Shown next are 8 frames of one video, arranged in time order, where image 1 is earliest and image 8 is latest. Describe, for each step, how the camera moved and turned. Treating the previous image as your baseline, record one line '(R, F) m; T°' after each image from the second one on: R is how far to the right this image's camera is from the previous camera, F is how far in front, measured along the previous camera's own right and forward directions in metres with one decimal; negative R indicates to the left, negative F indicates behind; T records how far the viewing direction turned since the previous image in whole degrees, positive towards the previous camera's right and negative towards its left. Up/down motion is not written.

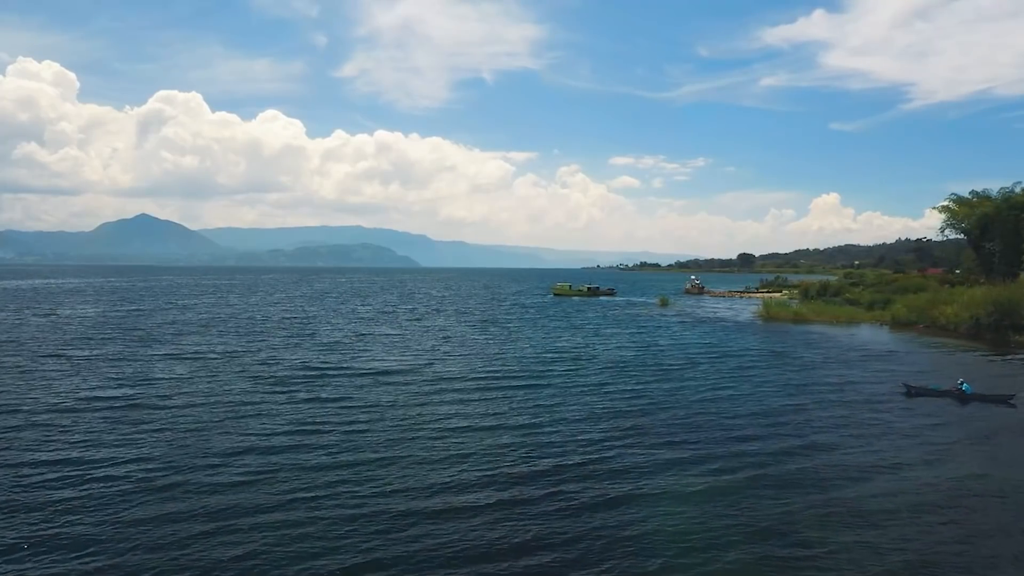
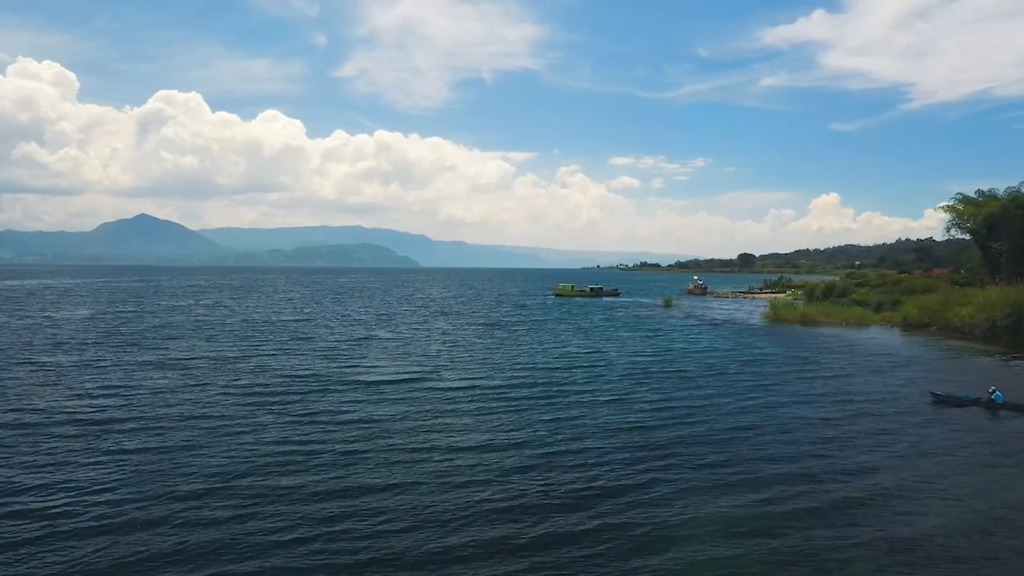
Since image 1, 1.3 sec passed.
(-0.5, +2.4) m; 0°
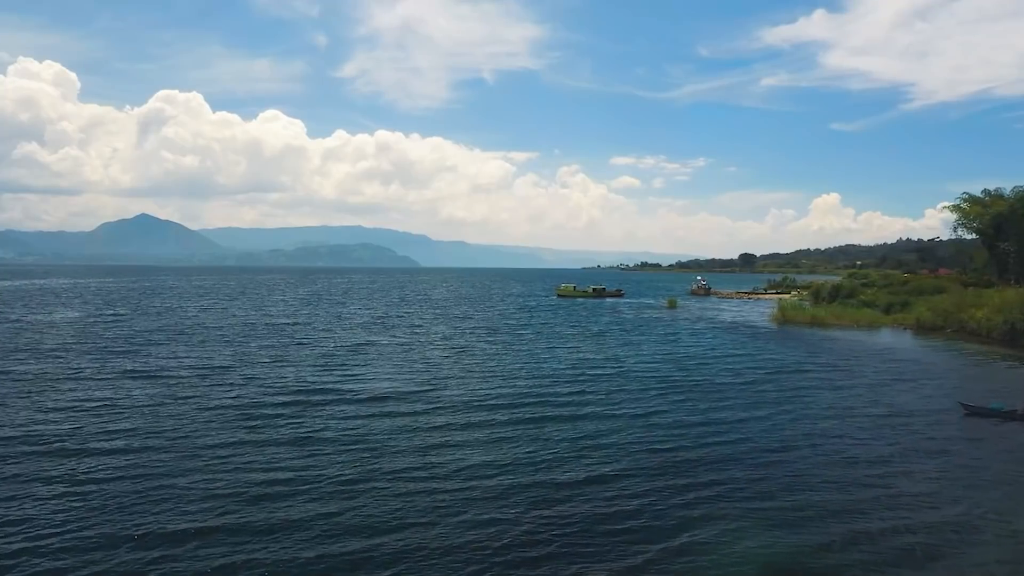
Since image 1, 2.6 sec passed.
(-0.4, +2.5) m; 0°
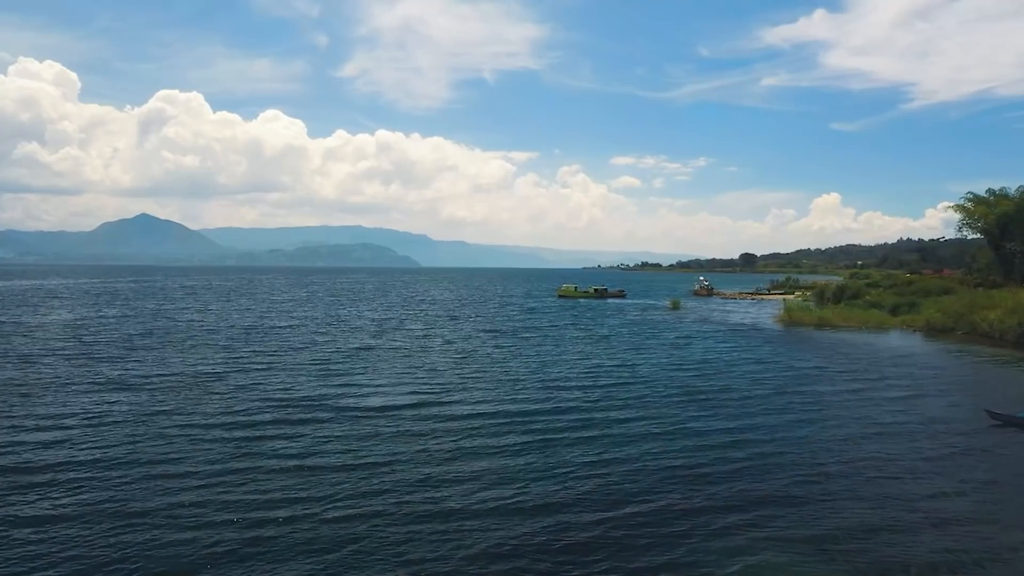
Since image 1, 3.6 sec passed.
(-0.2, +1.9) m; 0°
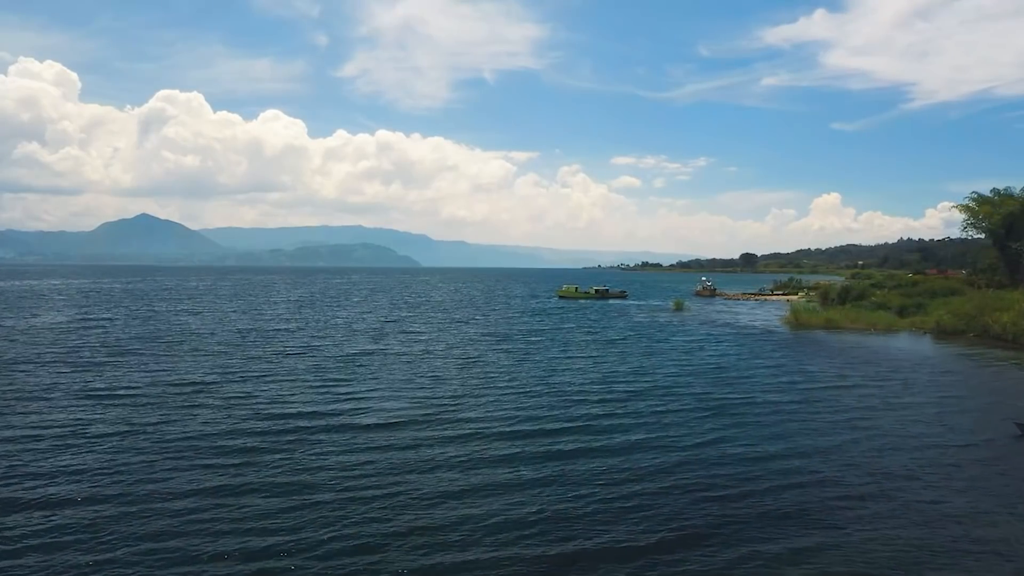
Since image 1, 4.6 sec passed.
(-0.3, +1.8) m; 0°
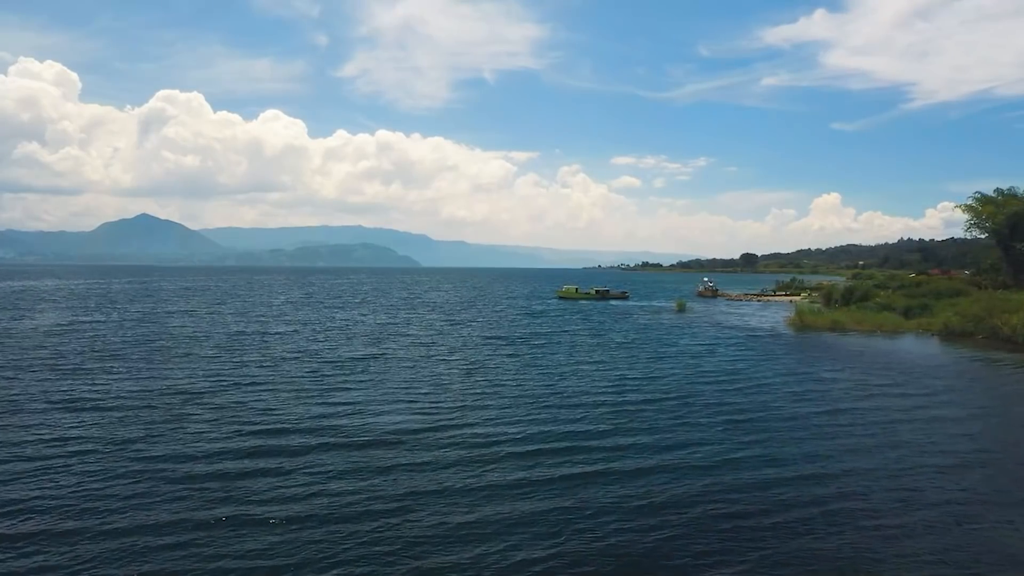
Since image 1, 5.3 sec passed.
(-0.3, +1.3) m; 0°
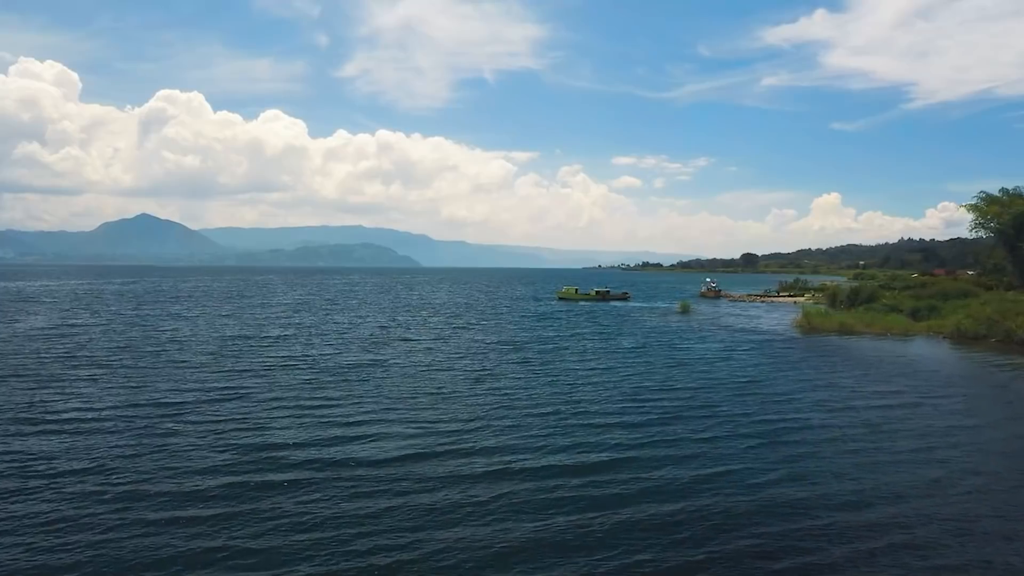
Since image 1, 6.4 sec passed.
(-0.3, +2.0) m; 0°
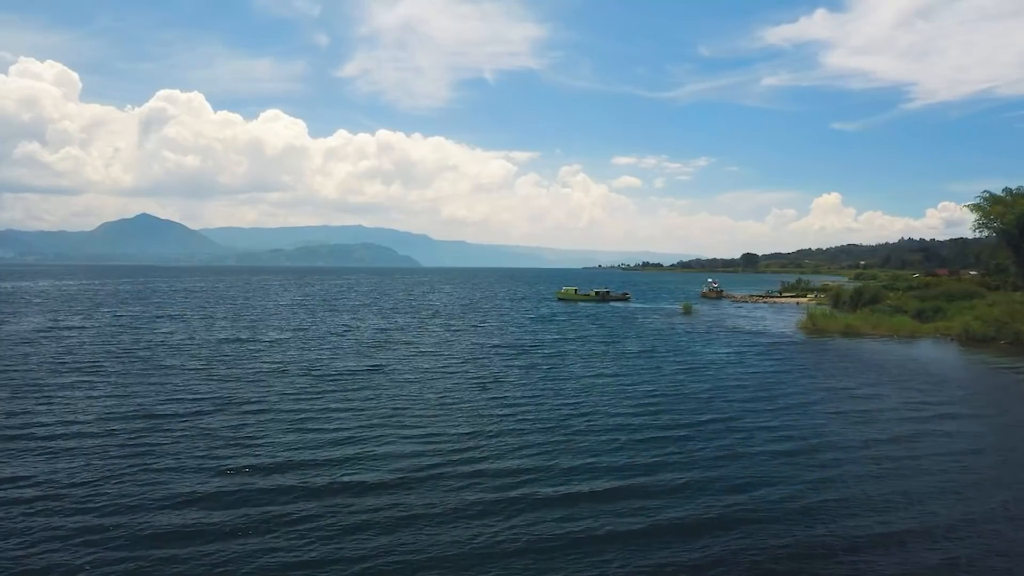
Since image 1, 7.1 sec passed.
(-0.1, +1.3) m; 0°
